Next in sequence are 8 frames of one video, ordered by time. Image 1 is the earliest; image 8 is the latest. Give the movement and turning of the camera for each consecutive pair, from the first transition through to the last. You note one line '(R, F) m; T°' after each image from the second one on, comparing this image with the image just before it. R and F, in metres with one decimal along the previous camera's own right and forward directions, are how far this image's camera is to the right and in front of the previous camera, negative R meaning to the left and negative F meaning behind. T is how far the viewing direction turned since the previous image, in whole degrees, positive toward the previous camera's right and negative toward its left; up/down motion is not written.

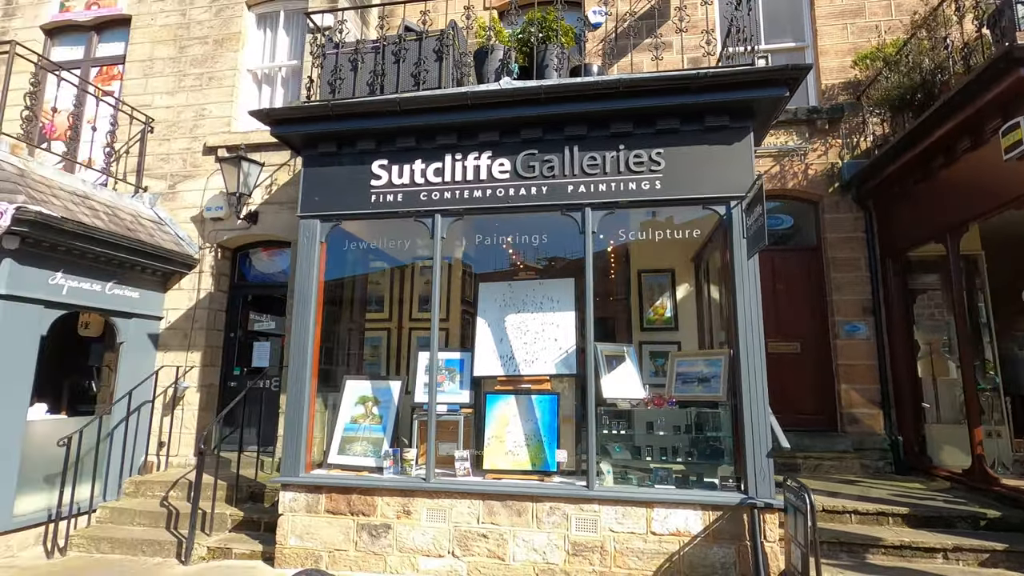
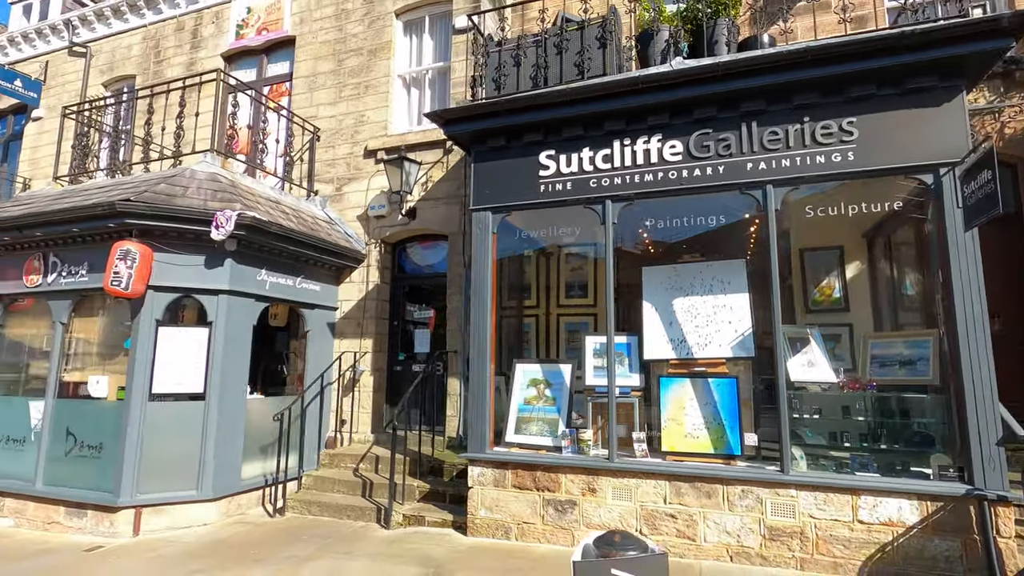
(-0.7, -0.2) m; -10°
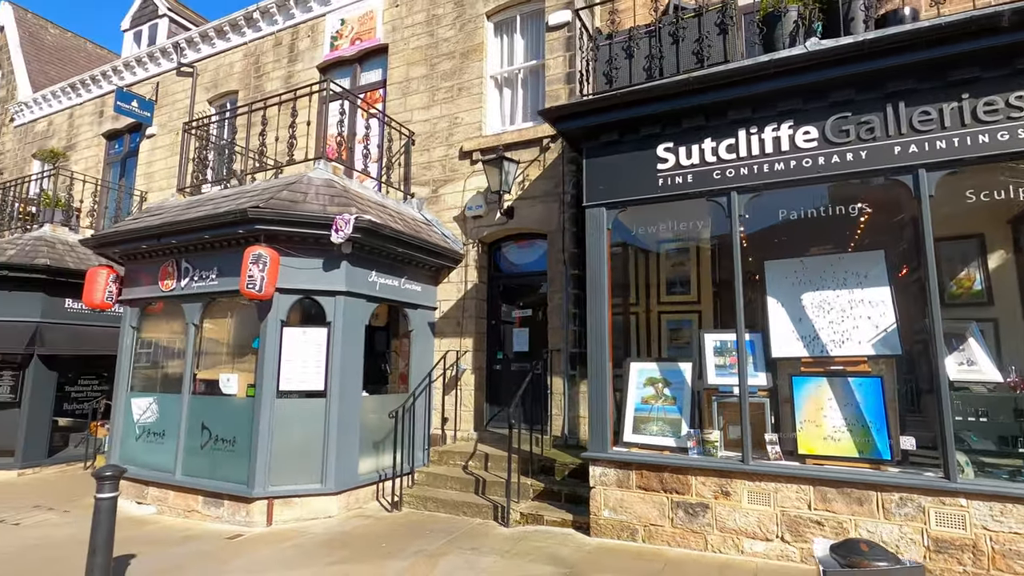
(-0.6, 0.0) m; -6°
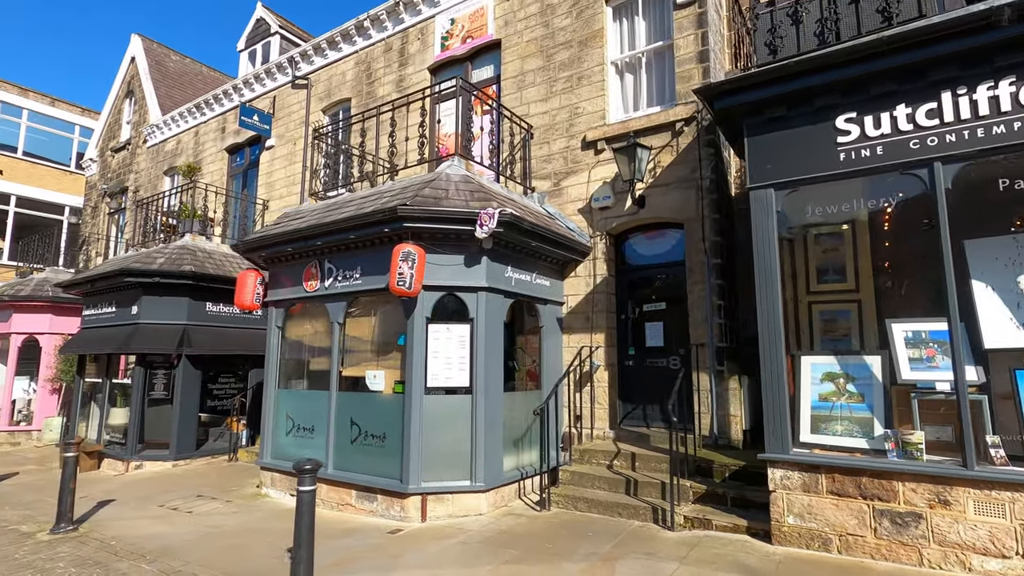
(-0.9, +0.1) m; -7°
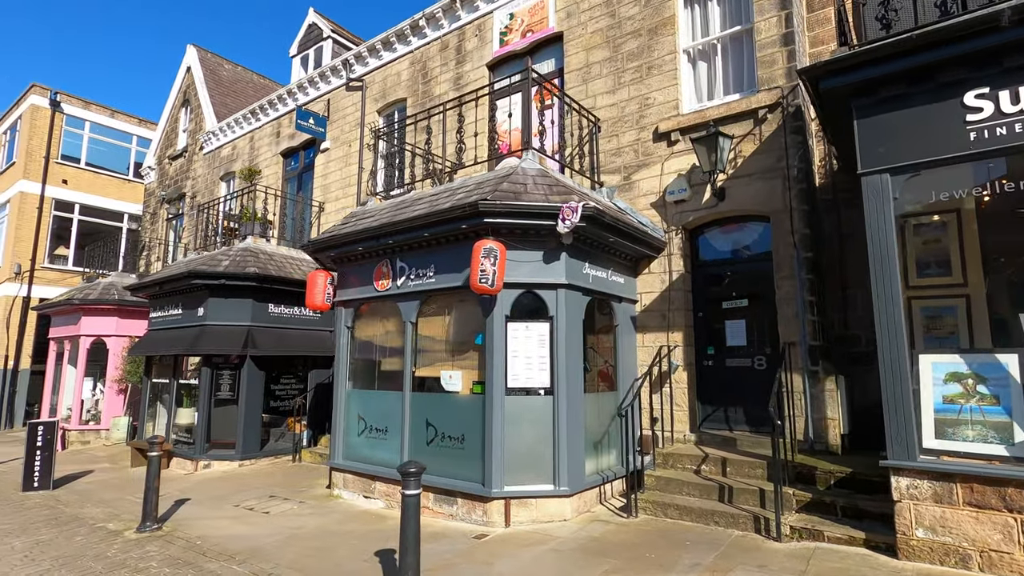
(-0.6, +0.2) m; -3°
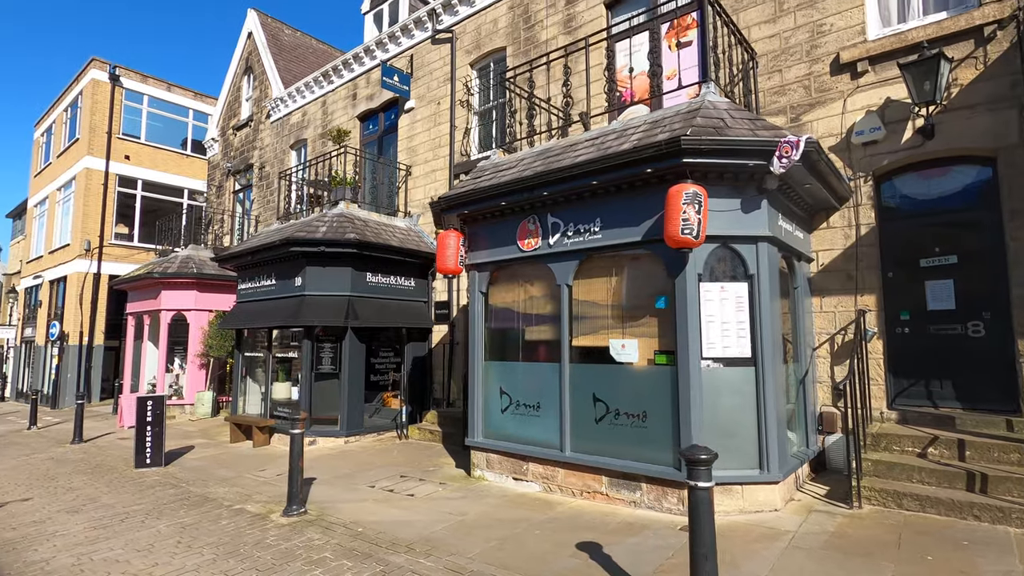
(-1.6, +0.8) m; -3°
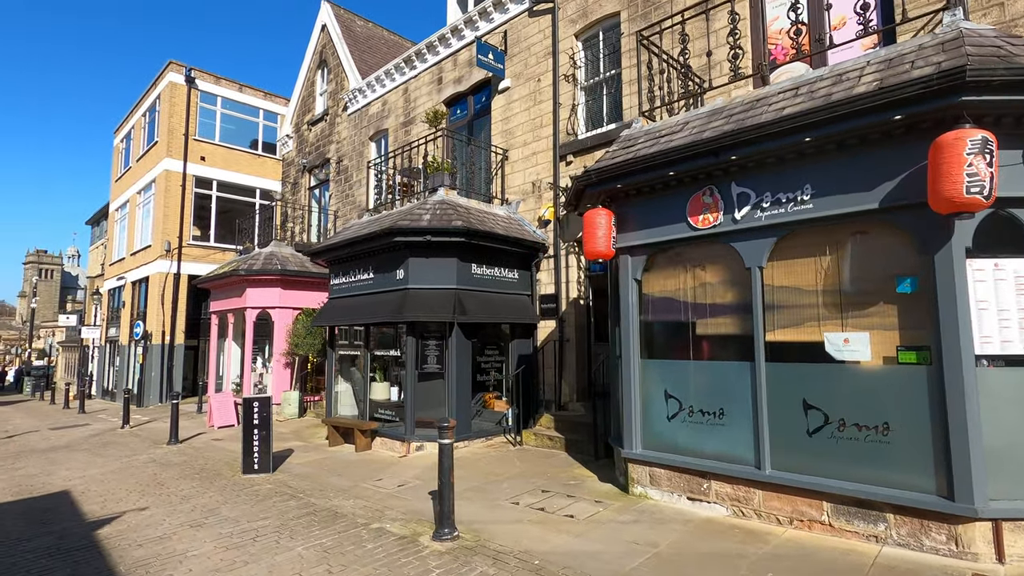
(-1.3, +0.9) m; -5°
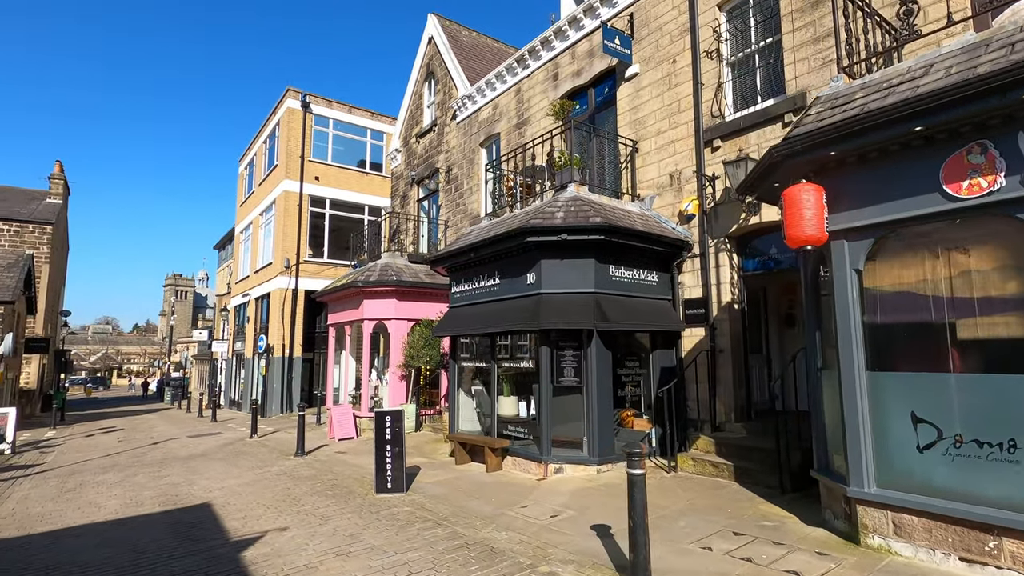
(-0.9, +0.8) m; -9°
